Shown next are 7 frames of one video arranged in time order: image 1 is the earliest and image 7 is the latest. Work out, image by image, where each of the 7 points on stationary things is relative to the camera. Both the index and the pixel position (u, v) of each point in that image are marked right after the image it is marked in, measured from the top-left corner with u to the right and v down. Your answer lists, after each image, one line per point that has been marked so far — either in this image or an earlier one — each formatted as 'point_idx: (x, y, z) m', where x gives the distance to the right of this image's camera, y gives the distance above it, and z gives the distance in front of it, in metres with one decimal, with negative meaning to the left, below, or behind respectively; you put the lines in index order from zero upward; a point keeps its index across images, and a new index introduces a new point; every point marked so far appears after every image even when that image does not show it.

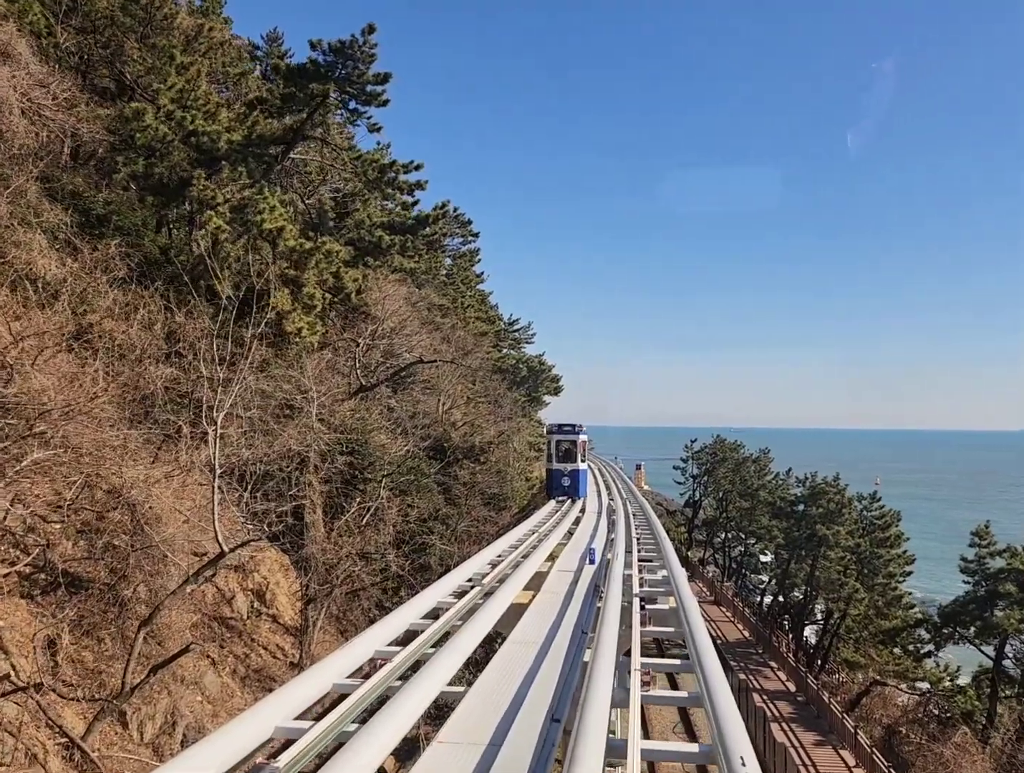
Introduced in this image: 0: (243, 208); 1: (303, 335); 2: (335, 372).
0: (-4.4, +2.9, +10.9) m
1: (-3.8, +0.9, +11.8) m
2: (-3.7, +0.3, +13.8) m
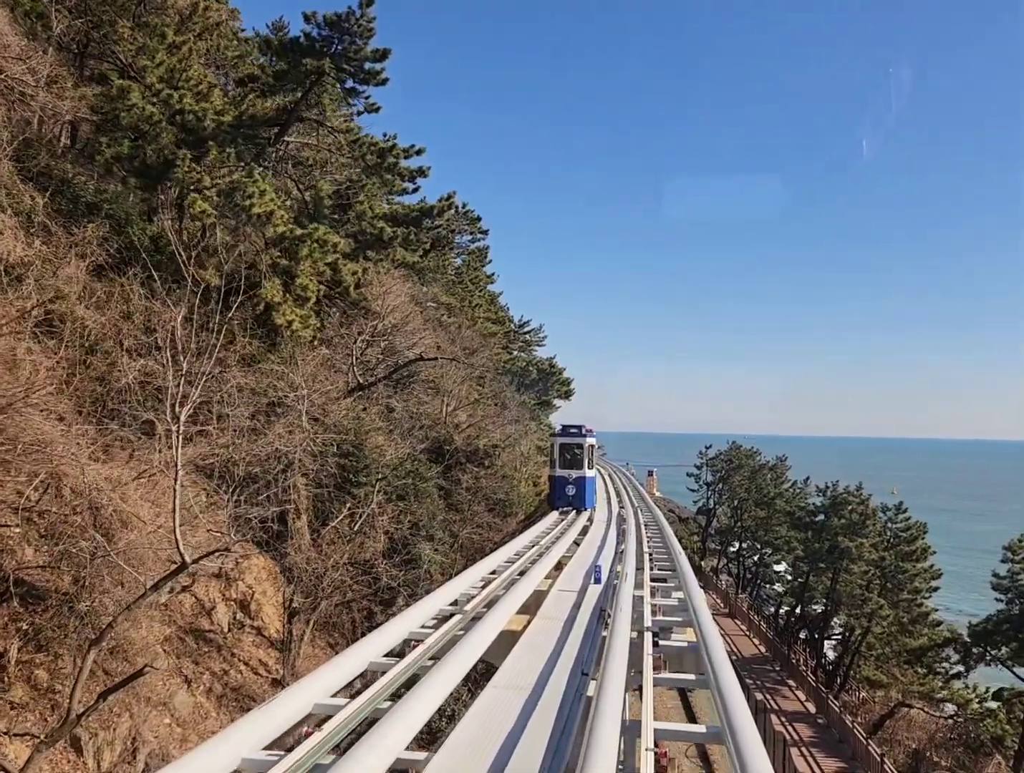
0: (-4.3, +3.0, +10.2) m
1: (-3.7, +1.0, +11.2) m
2: (-3.6, +0.3, +13.1) m
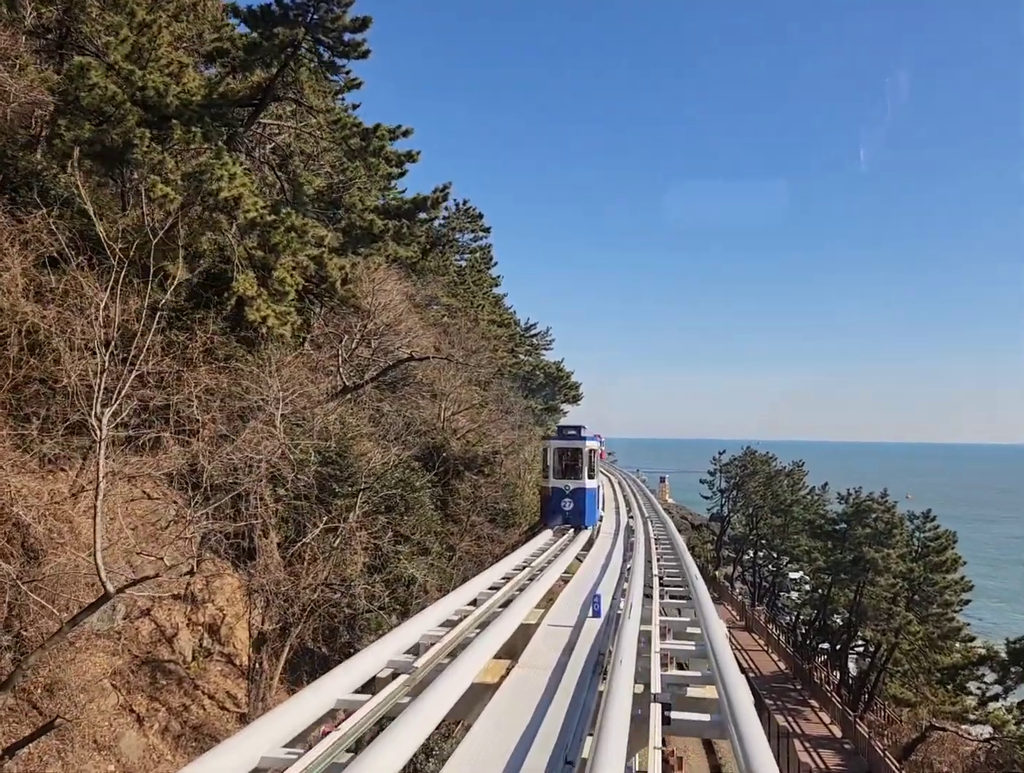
0: (-4.4, +3.0, +9.3) m
1: (-3.7, +0.9, +10.2) m
2: (-3.6, +0.3, +12.2) m
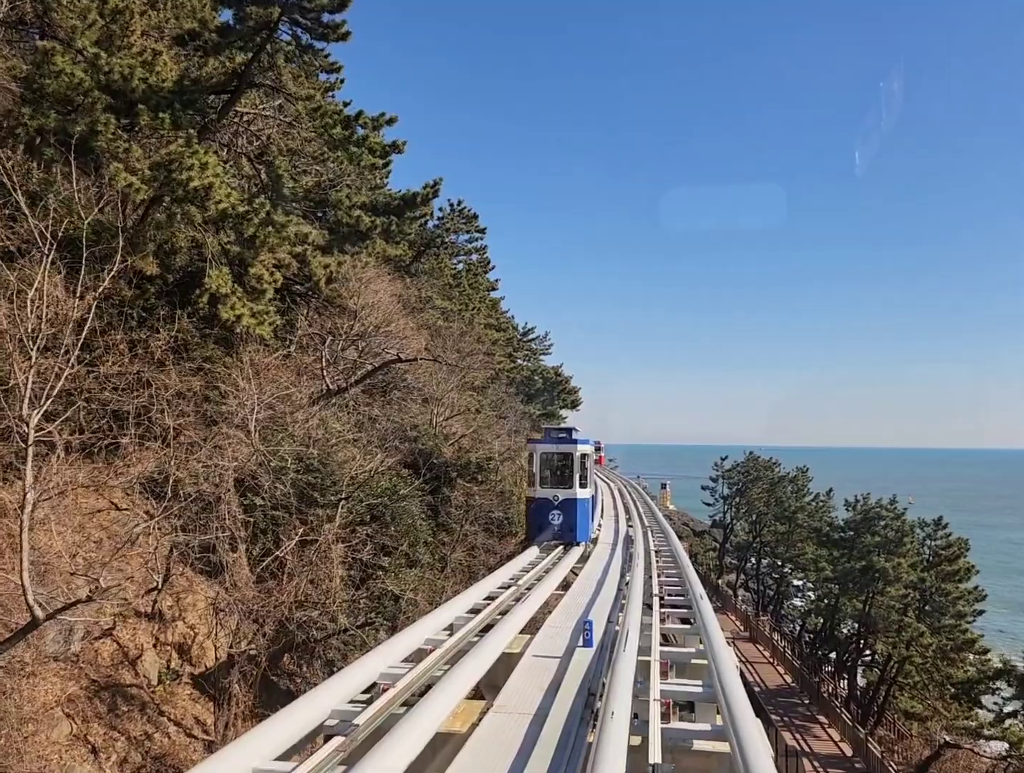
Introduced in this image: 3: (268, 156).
0: (-4.5, +2.9, +8.8) m
1: (-3.9, +0.9, +9.7) m
2: (-3.7, +0.2, +11.6) m
3: (-3.9, +3.7, +10.8) m
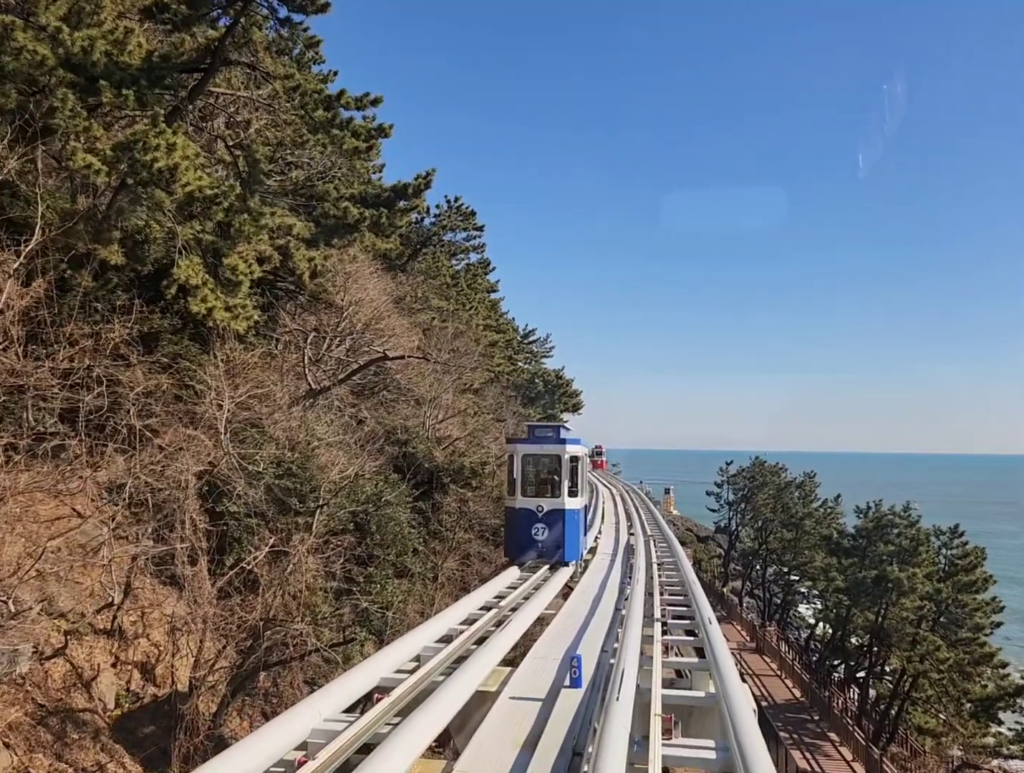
0: (-4.6, +3.0, +8.1) m
1: (-4.0, +0.9, +9.0) m
2: (-3.8, +0.2, +10.9) m
3: (-4.0, +3.7, +10.1) m
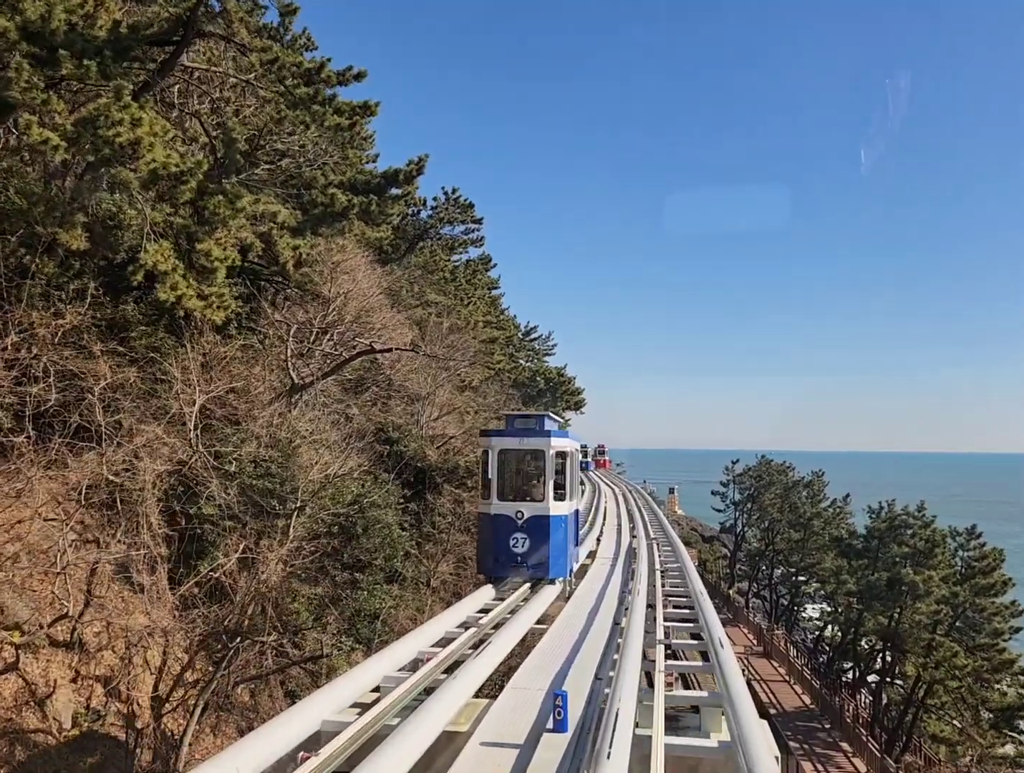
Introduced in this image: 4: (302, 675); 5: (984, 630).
0: (-4.7, +3.0, +7.5) m
1: (-4.1, +1.0, +8.4) m
2: (-3.9, +0.3, +10.3) m
3: (-4.1, +3.8, +9.5) m
4: (-2.8, -3.9, +8.9) m
5: (+11.5, -5.9, +16.3) m
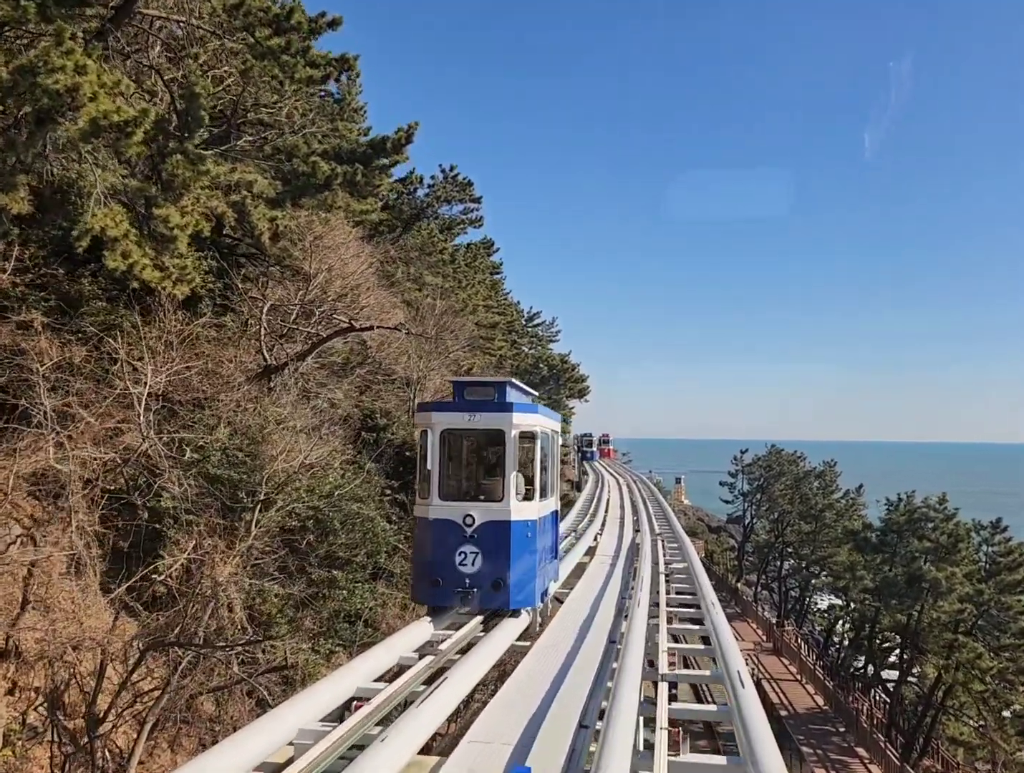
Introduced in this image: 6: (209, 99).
0: (-4.9, +3.2, +6.7) m
1: (-4.2, +1.2, +7.6) m
2: (-4.0, +0.6, +9.5) m
3: (-4.2, +4.0, +8.7) m
4: (-2.9, -3.6, +8.2) m
5: (+11.5, -5.6, +15.4) m
6: (-4.0, +3.7, +8.7) m
